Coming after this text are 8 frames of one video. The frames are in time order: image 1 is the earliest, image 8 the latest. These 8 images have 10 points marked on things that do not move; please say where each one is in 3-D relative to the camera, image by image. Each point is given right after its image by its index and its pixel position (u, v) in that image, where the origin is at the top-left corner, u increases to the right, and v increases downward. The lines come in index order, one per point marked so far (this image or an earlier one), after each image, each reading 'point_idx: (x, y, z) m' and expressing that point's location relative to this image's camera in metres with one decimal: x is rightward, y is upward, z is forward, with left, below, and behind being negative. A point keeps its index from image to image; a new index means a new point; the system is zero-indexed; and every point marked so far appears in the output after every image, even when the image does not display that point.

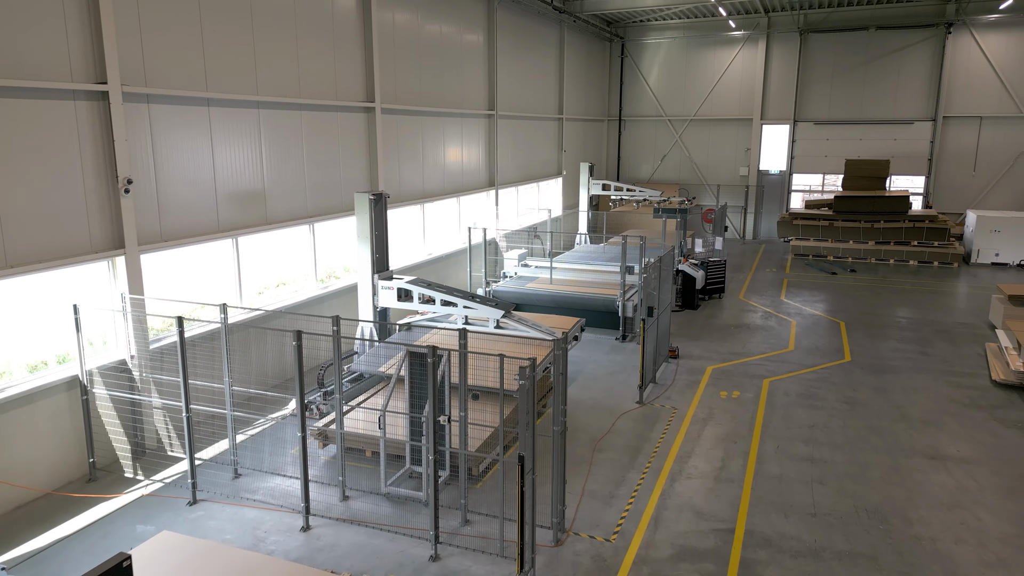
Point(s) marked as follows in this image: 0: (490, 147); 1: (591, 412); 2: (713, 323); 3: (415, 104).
0: (-0.5, +3.3, +16.8) m
1: (+1.0, -1.6, +9.3) m
2: (+3.8, -0.7, +13.8) m
3: (-1.8, +3.5, +13.7) m
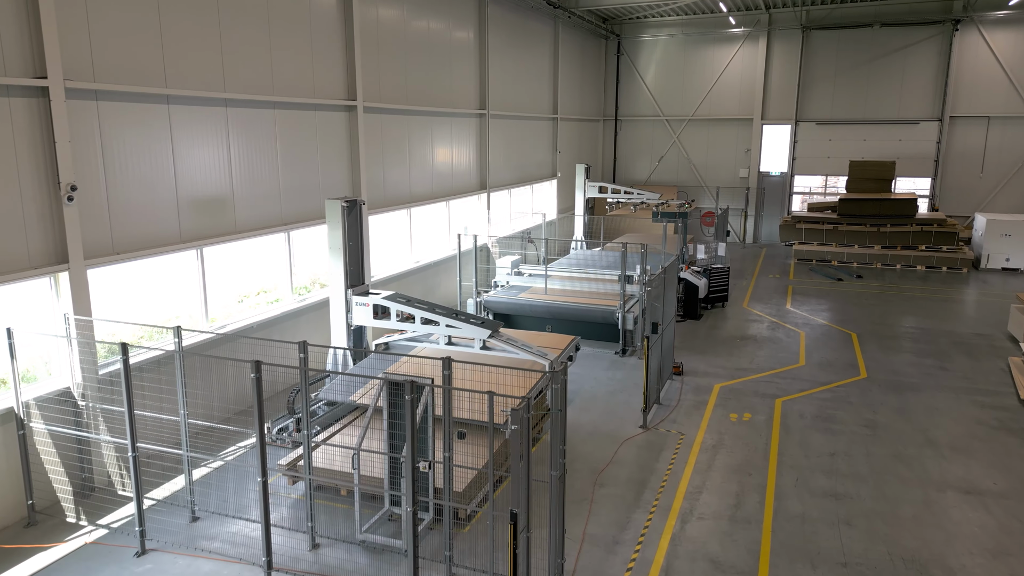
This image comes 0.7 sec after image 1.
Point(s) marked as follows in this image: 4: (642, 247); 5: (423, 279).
0: (-0.7, +3.1, +16.0) m
1: (+0.9, -1.8, +8.5) m
2: (+3.7, -0.8, +13.0) m
3: (-1.9, +3.3, +12.8) m
4: (+2.3, +0.7, +12.6) m
5: (-1.7, +0.2, +13.8) m
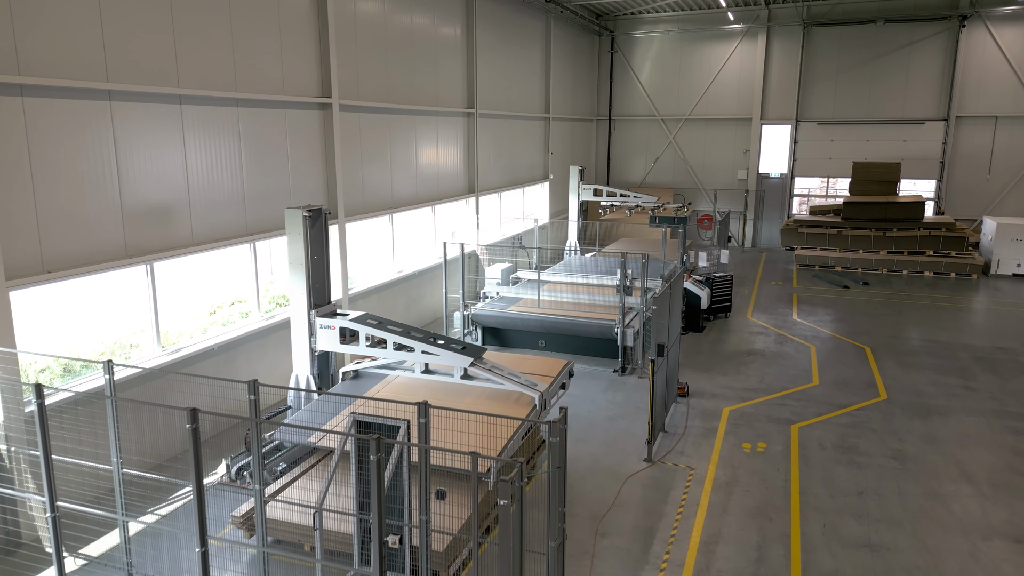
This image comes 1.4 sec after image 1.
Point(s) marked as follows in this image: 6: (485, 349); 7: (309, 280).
0: (-0.9, +2.9, +15.1) m
1: (+0.8, -2.0, +7.6) m
2: (+3.5, -1.0, +12.2) m
3: (-2.1, +3.1, +11.9) m
4: (+2.1, +0.5, +11.7) m
5: (-1.9, 0.0, +12.9) m
6: (-0.3, -0.6, +7.0) m
7: (-2.0, +0.1, +6.9) m
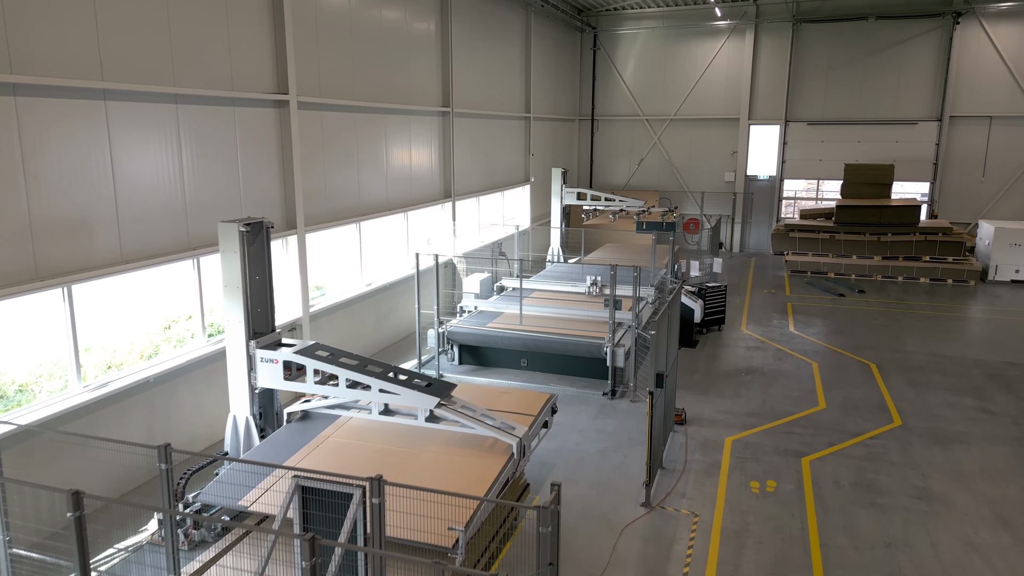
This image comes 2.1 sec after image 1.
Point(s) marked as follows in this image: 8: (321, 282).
0: (-1.3, +2.7, +14.1) m
1: (+0.6, -2.2, +6.6) m
2: (+3.2, -1.2, +11.3) m
3: (-2.4, +2.9, +10.9) m
4: (+1.8, +0.3, +10.7) m
5: (-2.2, -0.2, +11.8) m
6: (-0.5, -0.8, +6.0) m
7: (-2.2, -0.1, +5.9) m
8: (-2.8, +0.2, +10.9) m
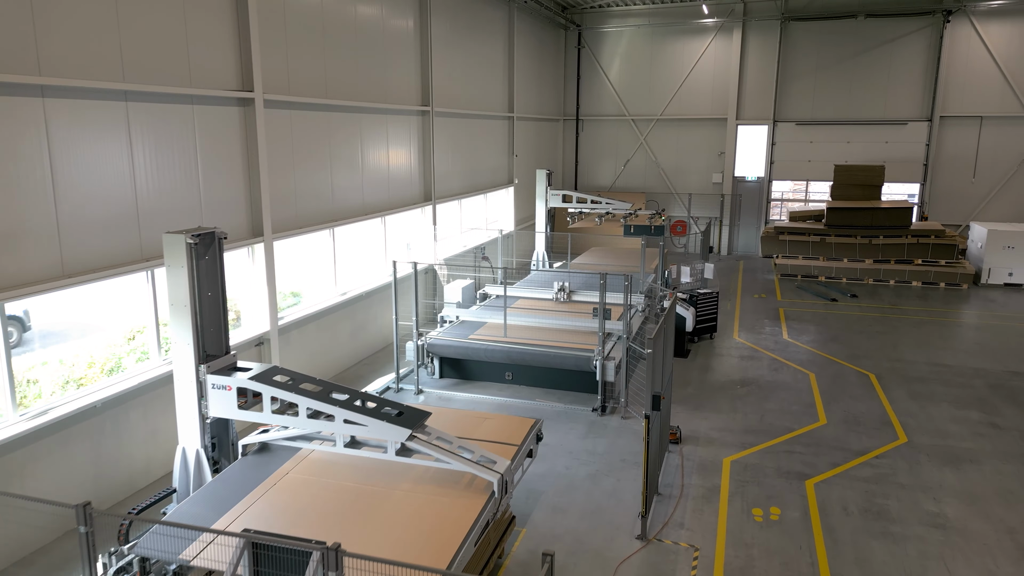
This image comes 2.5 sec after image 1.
0: (-1.6, +2.6, +13.5) m
1: (+0.5, -2.3, +6.0) m
2: (+3.0, -1.4, +10.8) m
3: (-2.7, +2.7, +10.2) m
4: (+1.6, +0.2, +10.2) m
5: (-2.5, -0.4, +11.2) m
6: (-0.6, -0.9, +5.4) m
7: (-2.3, -0.3, +5.2) m
8: (-3.0, 0.0, +10.3) m
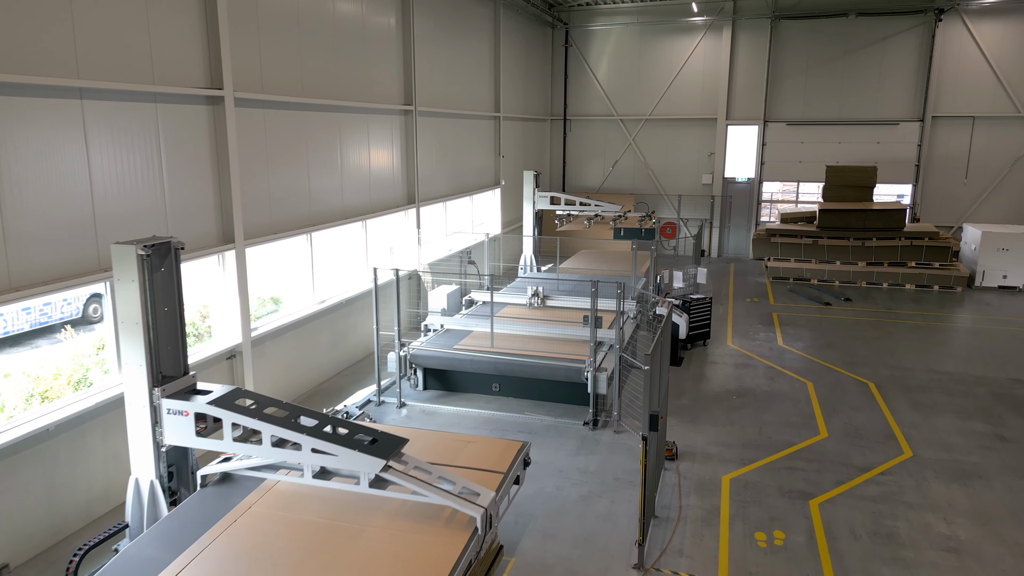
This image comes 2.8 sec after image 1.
0: (-1.9, +2.4, +13.0) m
1: (+0.4, -2.4, +5.6) m
2: (+2.8, -1.4, +10.4) m
3: (-2.9, +2.6, +9.7) m
4: (+1.4, +0.1, +9.8) m
5: (-2.7, -0.5, +10.7) m
6: (-0.7, -1.0, +4.9) m
7: (-2.4, -0.4, +4.7) m
8: (-3.2, -0.1, +9.8) m
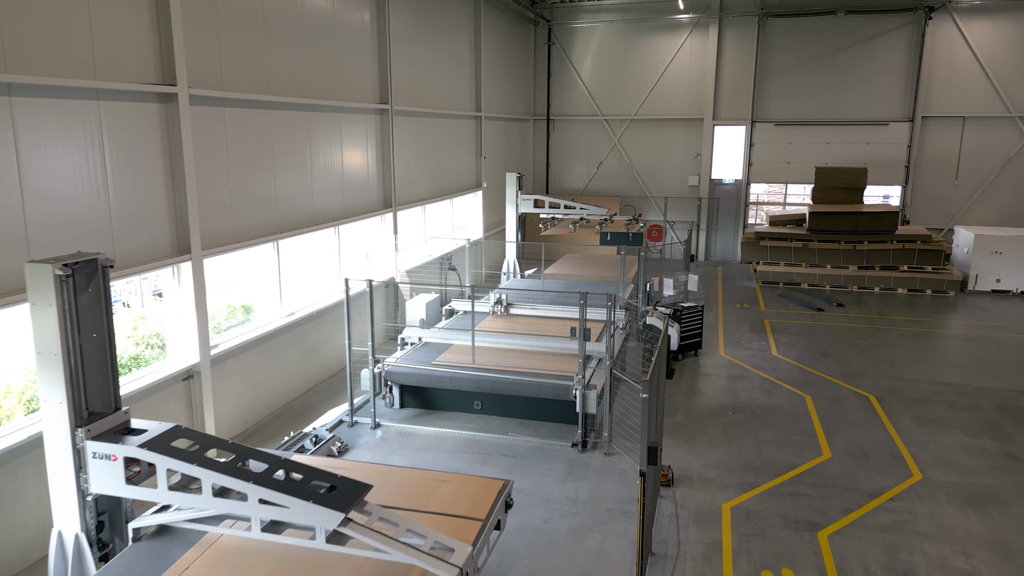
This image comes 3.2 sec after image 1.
0: (-2.2, +2.3, +12.3) m
1: (+0.3, -2.6, +5.0) m
2: (+2.6, -1.6, +9.8) m
3: (-3.1, +2.5, +9.0) m
4: (+1.2, 0.0, +9.2) m
5: (-2.9, -0.6, +10.0) m
6: (-0.8, -1.2, +4.3) m
7: (-2.5, -0.5, +4.1) m
8: (-3.4, -0.3, +9.1) m
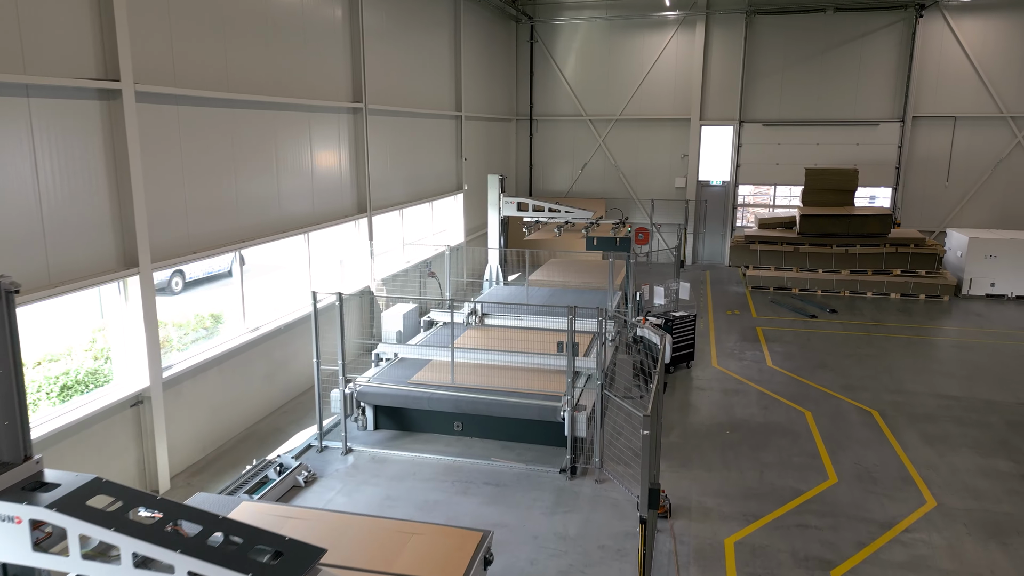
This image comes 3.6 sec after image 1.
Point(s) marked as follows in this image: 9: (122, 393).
0: (-2.5, +2.1, +11.6) m
1: (+0.2, -2.7, +4.3) m
2: (+2.3, -1.7, +9.2) m
3: (-3.3, +2.3, +8.3) m
4: (+1.0, -0.2, +8.6) m
5: (-3.2, -0.8, +9.3) m
6: (-0.9, -1.3, +3.6) m
7: (-2.6, -0.7, +3.4) m
8: (-3.6, -0.4, +8.3) m
9: (-3.8, -1.0, +7.0) m
